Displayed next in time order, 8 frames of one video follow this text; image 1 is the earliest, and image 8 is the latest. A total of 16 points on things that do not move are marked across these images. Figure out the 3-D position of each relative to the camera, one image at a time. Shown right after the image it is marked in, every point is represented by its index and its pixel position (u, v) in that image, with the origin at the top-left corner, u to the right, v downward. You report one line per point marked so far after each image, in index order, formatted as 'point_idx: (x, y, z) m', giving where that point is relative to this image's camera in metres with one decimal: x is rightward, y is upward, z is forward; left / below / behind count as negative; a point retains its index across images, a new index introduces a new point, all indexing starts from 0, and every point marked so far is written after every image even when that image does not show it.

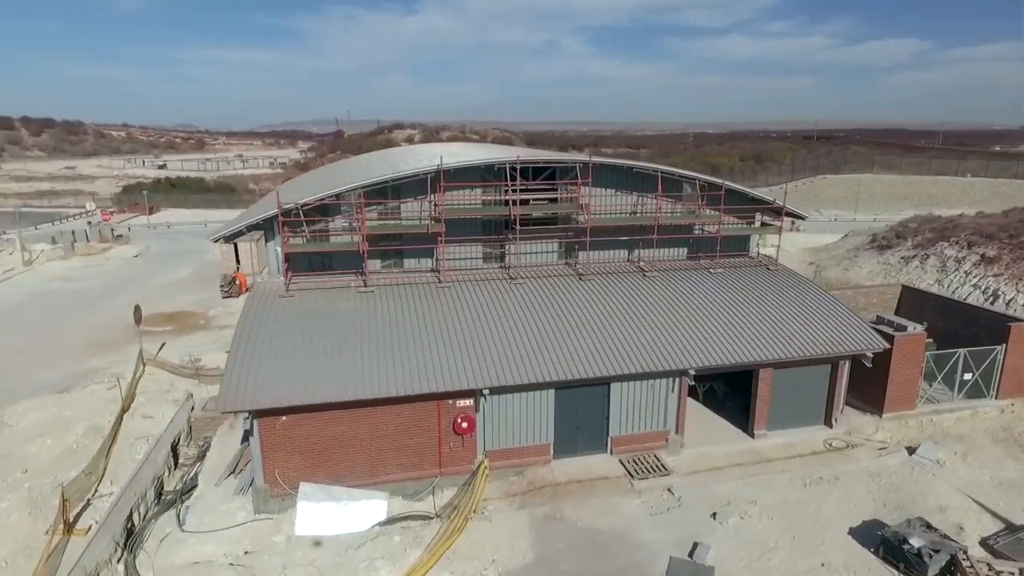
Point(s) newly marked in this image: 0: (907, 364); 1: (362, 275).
0: (+11.1, -2.2, +17.2) m
1: (-4.4, +0.4, +17.7) m
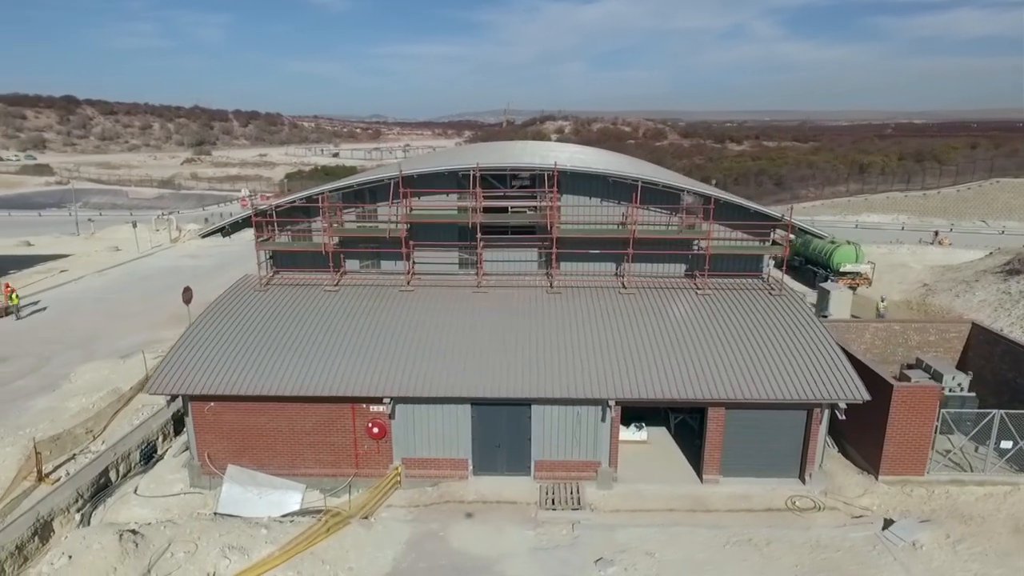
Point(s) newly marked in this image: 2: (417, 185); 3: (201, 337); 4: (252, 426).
0: (+9.4, -3.1, +14.4) m
1: (-5.3, +0.5, +18.6) m
2: (-3.3, +3.0, +18.1) m
3: (-8.3, -1.3, +16.0) m
4: (-6.4, -3.4, +14.9) m
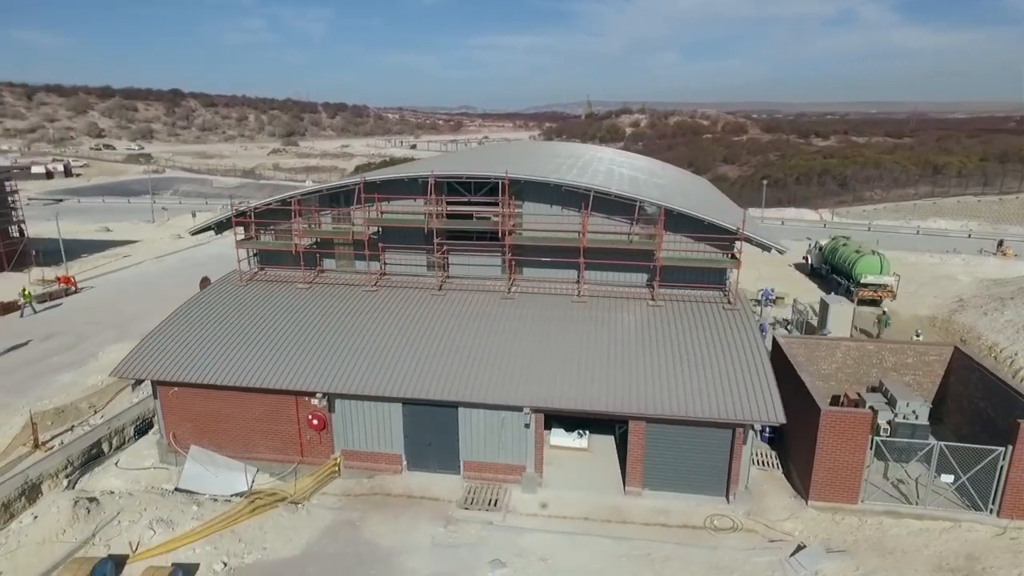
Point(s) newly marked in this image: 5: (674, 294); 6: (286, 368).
0: (+7.5, -3.6, +13.8) m
1: (-6.4, +0.5, +19.8) m
2: (-4.4, +3.0, +19.0) m
3: (-9.7, -1.1, +17.7) m
4: (-8.1, -3.3, +16.3) m
5: (+4.7, -0.2, +17.8) m
6: (-6.0, -2.1, +16.0) m
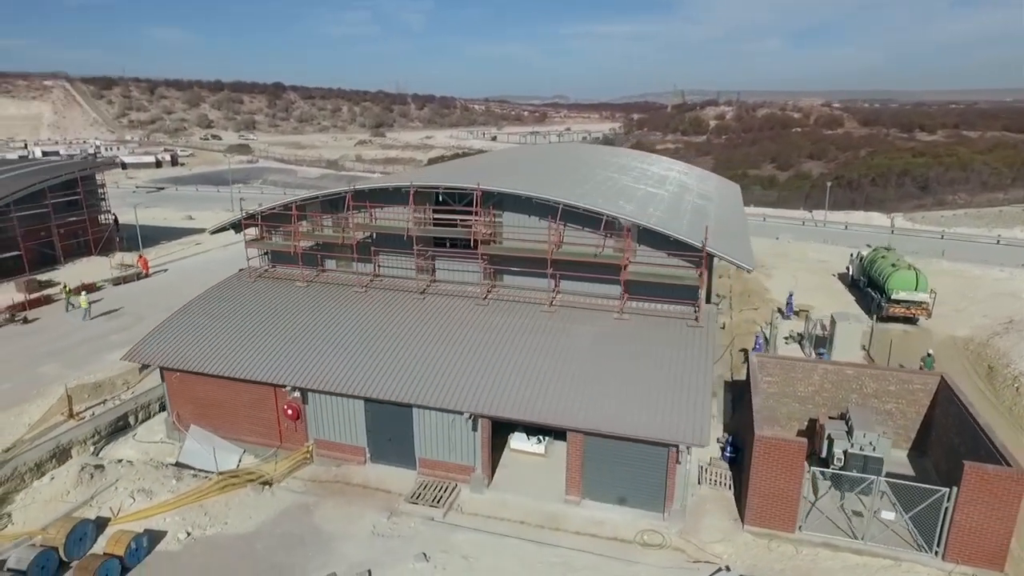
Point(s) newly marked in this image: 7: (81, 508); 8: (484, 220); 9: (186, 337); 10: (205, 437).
0: (+6.0, -4.2, +13.6) m
1: (-6.9, +0.6, +21.3) m
2: (-4.9, +2.9, +20.2) m
3: (-10.5, -1.0, +19.7) m
4: (-9.1, -3.2, +18.2) m
5: (+3.8, -0.6, +17.9) m
6: (-7.1, -2.2, +17.6) m
7: (-10.7, -5.5, +15.2) m
8: (-0.9, +2.1, +19.0) m
9: (-10.1, -1.5, +18.9) m
10: (-9.2, -4.5, +18.2) m
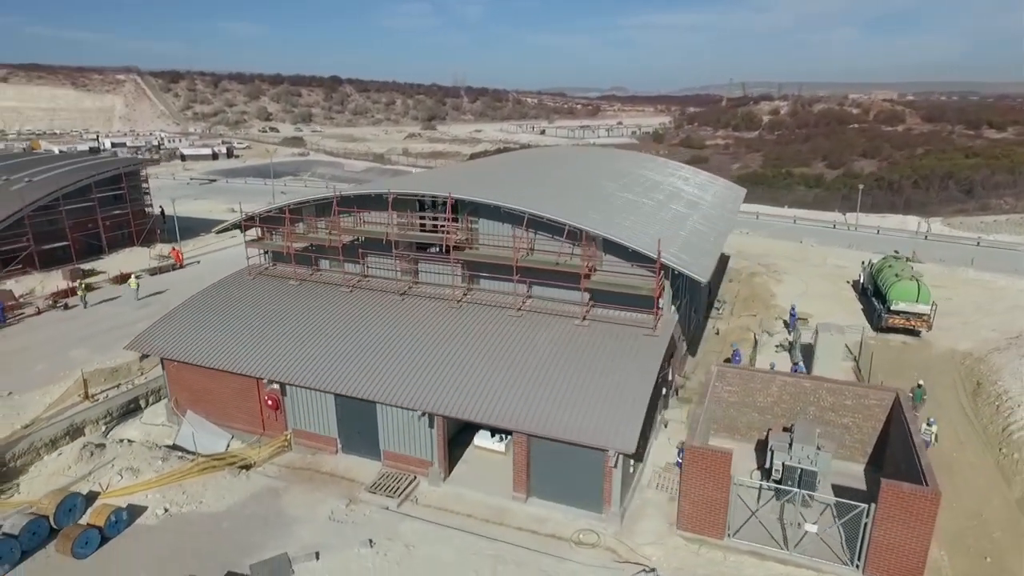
0: (+4.5, -4.5, +14.1) m
1: (-7.6, +0.7, +22.7) m
2: (-5.6, +2.9, +21.4) m
3: (-11.3, -0.8, +21.4) m
4: (-10.1, -3.1, +19.8) m
5: (+2.8, -0.8, +18.4) m
6: (-8.1, -2.1, +19.0) m
7: (-12.0, -5.4, +16.9) m
8: (-1.7, +2.0, +19.9) m
9: (-11.0, -1.4, +20.6) m
10: (-10.2, -4.4, +19.9) m
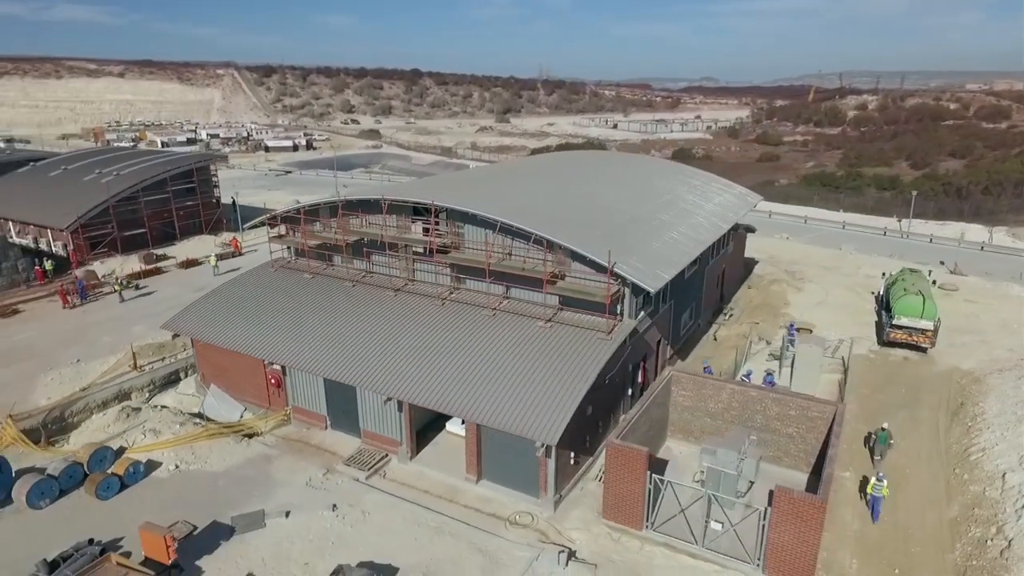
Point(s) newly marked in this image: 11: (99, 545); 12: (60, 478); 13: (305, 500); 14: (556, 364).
0: (+2.9, -4.8, +15.3) m
1: (-7.9, +1.0, +25.3) m
2: (-5.9, +3.1, +23.7) m
3: (-11.8, -0.4, +24.5) m
4: (-10.9, -2.7, +22.8) m
5: (+1.9, -1.0, +19.8) m
6: (-8.9, -1.8, +21.7) m
7: (-13.2, -5.0, +20.2) m
8: (-2.3, +2.0, +21.7) m
9: (-11.6, -1.0, +23.6) m
10: (-11.0, -4.0, +22.8) m
11: (-10.1, -6.3, +14.9) m
12: (-13.0, -5.5, +17.5) m
13: (-5.9, -6.1, +17.3) m
14: (+1.4, -2.3, +17.9) m
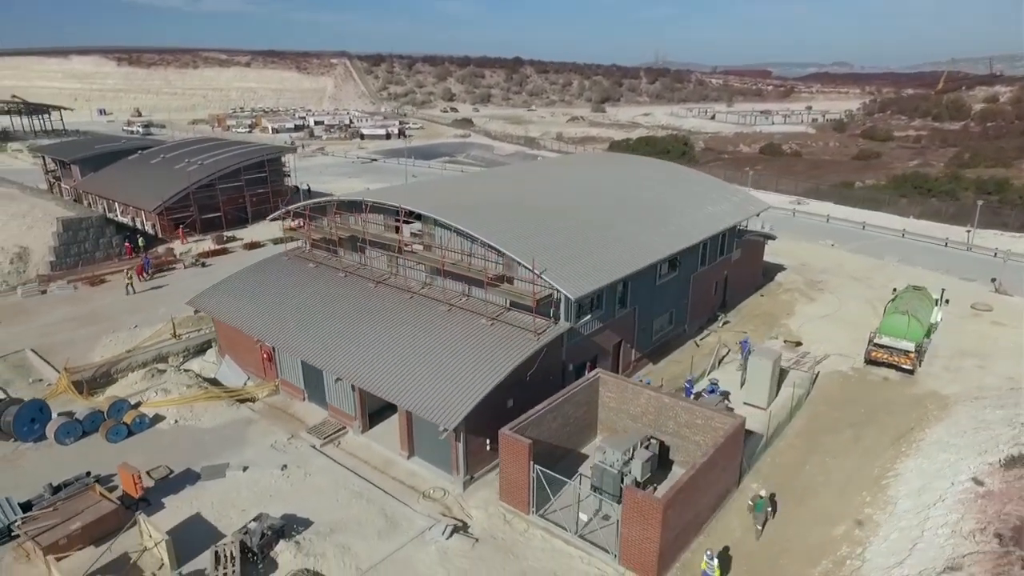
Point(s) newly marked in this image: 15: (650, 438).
0: (+0.1, -5.0, +17.0) m
1: (-8.6, +1.5, +28.4) m
2: (-6.9, +3.5, +26.5) m
3: (-12.7, +0.4, +28.2) m
4: (-12.2, -2.1, +26.4) m
5: (0.0, -1.0, +21.5) m
6: (-10.4, -1.3, +25.1) m
7: (-15.0, -4.2, +24.3) m
8: (-3.7, +2.2, +24.0) m
9: (-12.7, -0.3, +27.3) m
10: (-12.4, -3.3, +26.6) m
11: (-12.9, -5.8, +18.7) m
12: (-15.3, -4.7, +21.6) m
13: (-8.3, -5.7, +20.3) m
14: (-0.8, -2.3, +19.7) m
15: (+4.3, -4.7, +18.9) m
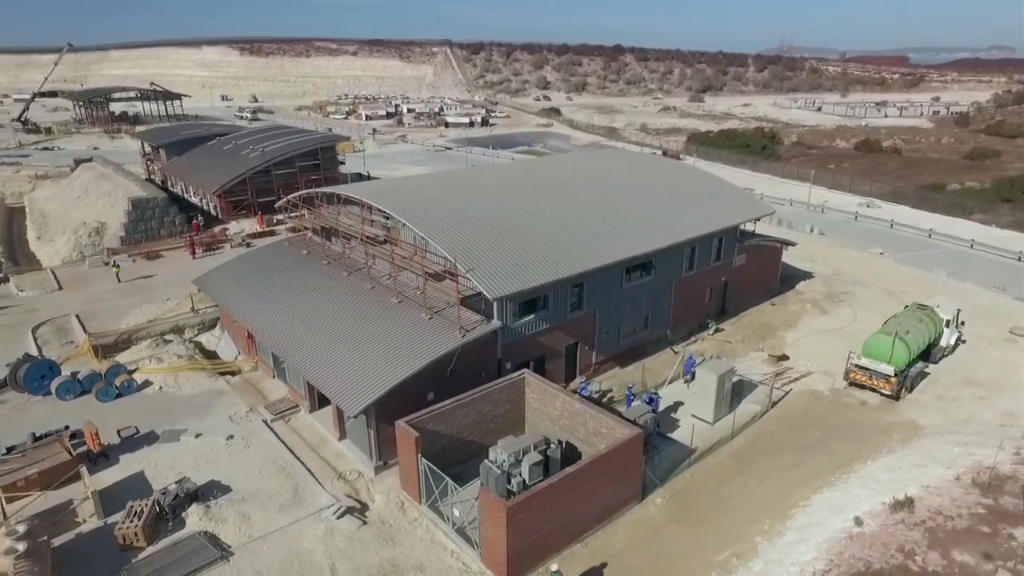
0: (-2.9, -4.9, +17.6) m
1: (-9.5, +2.2, +30.1) m
2: (-7.9, +4.1, +27.9) m
3: (-13.6, +1.3, +30.6) m
4: (-13.5, -1.2, +28.8) m
5: (-2.2, -0.9, +22.0) m
6: (-11.9, -0.5, +27.2) m
7: (-16.7, -3.2, +27.2) m
8: (-5.3, +2.6, +25.0) m
9: (-13.8, +0.6, +29.7) m
10: (-13.7, -2.4, +29.0) m
11: (-15.5, -5.0, +21.3) m
12: (-17.4, -3.8, +24.6) m
13: (-10.7, -5.1, +22.3) m
14: (-3.3, -2.2, +20.4) m
15: (+1.5, -4.8, +18.9) m
